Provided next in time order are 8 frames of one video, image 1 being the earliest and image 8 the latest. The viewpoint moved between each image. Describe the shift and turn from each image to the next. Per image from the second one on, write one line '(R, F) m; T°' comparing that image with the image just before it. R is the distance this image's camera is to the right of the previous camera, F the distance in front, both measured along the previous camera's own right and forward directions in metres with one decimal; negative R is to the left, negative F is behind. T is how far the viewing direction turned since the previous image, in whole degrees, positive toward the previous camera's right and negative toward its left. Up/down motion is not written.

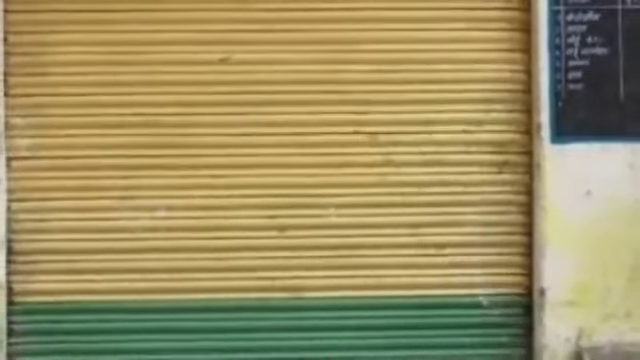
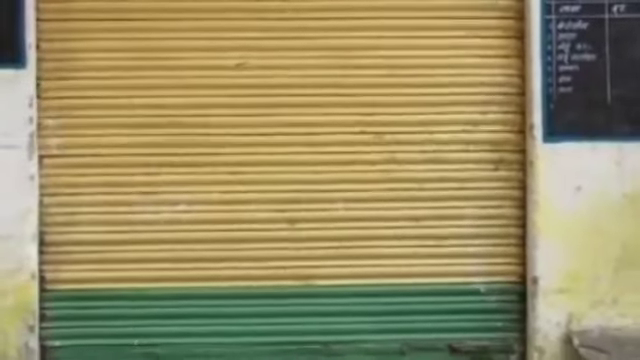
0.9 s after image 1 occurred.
(0.0, -0.5) m; 0°
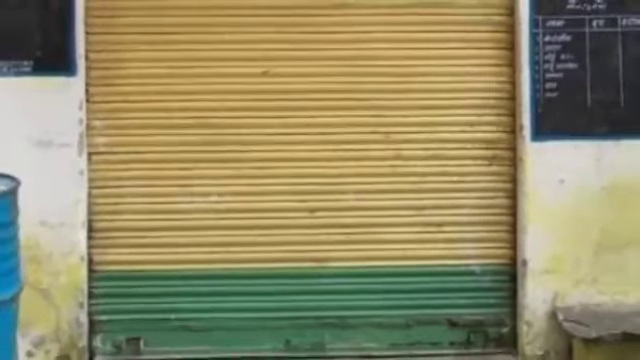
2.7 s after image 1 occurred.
(-0.1, -0.9) m; 0°
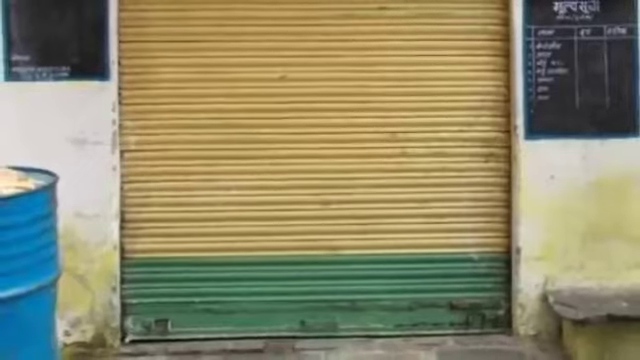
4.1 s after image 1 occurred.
(0.0, -0.7) m; 0°
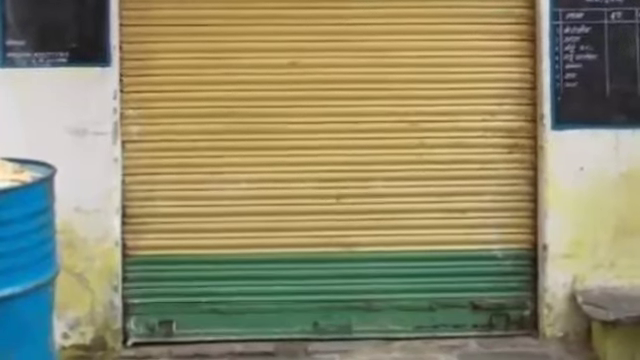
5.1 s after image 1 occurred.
(-0.1, +0.5) m; 0°
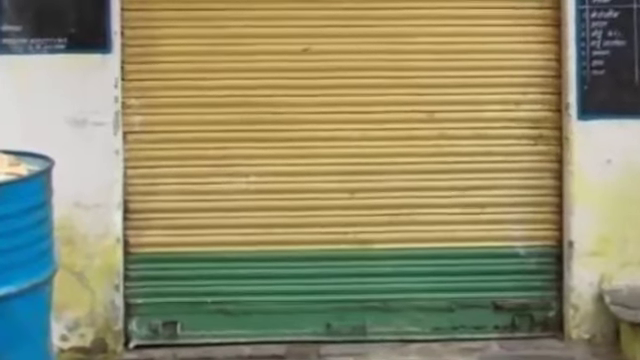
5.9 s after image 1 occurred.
(-0.1, +0.4) m; 0°
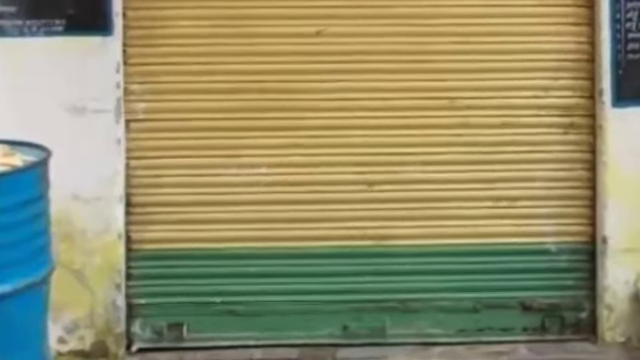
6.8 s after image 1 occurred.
(-0.1, +0.5) m; 0°
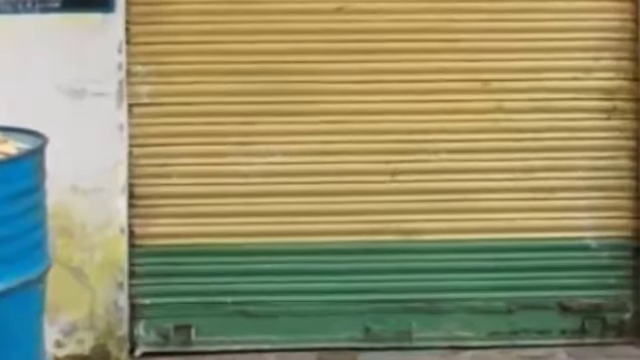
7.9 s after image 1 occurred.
(-0.1, +0.6) m; 0°
